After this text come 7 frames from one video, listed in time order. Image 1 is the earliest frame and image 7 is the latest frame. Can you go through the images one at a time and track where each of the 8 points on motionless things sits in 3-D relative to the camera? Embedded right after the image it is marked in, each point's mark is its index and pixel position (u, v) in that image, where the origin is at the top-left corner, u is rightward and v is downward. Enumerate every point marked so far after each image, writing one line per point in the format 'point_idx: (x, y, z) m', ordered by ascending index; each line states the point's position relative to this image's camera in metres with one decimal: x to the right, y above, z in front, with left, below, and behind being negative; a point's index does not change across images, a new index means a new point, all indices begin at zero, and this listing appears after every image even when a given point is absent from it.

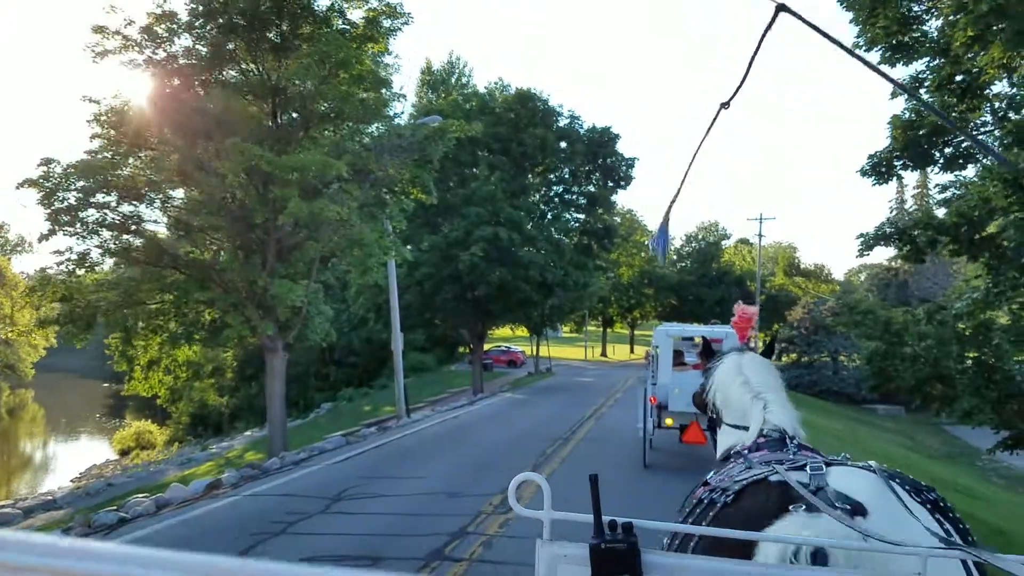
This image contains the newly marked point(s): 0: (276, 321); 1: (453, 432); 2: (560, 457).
0: (-5.0, -0.6, +17.1) m
1: (-1.2, -2.9, +17.0) m
2: (+0.9, -2.8, +14.3) m
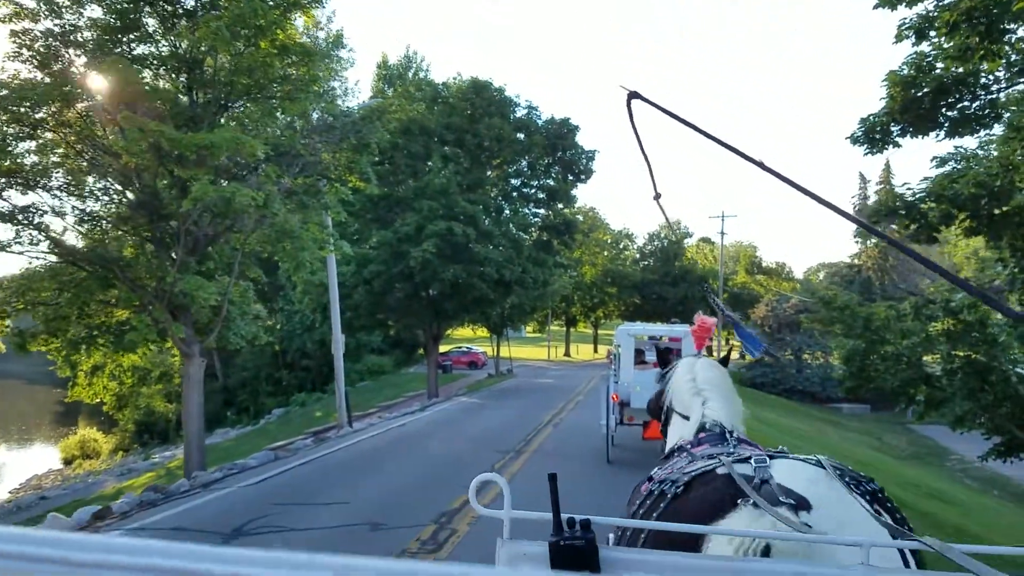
0: (-6.0, -0.6, +15.3) m
1: (-2.1, -2.9, +15.5) m
2: (0.0, -2.7, +12.8) m
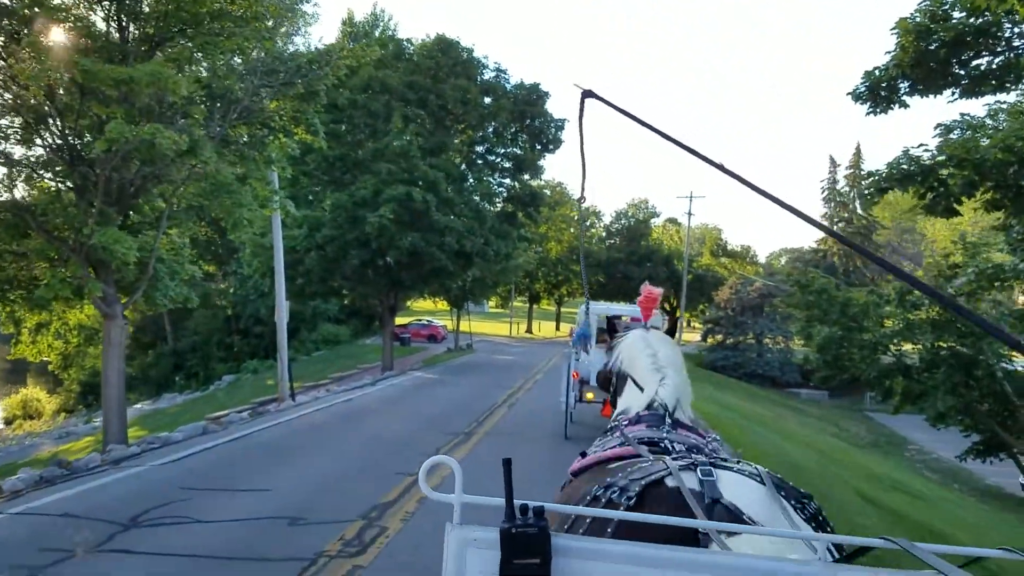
0: (-6.7, +0.2, +14.0) m
1: (-3.0, -2.3, +14.4) m
2: (-0.7, -2.3, +11.8) m
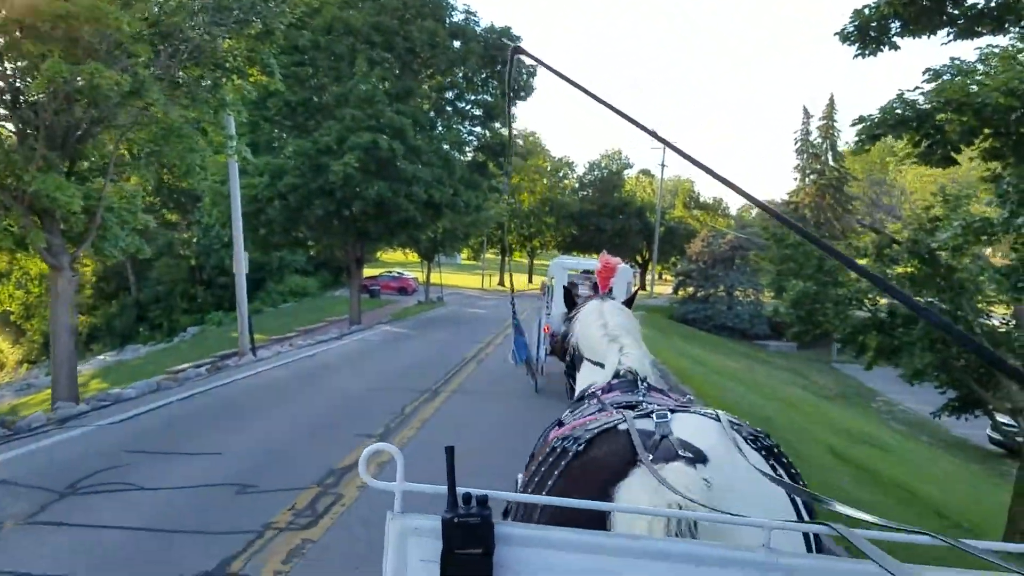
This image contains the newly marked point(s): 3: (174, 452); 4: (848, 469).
0: (-7.2, +1.0, +13.2) m
1: (-3.6, -1.5, +13.9) m
2: (-1.2, -1.6, +11.4) m
3: (-3.4, -1.7, +8.5) m
4: (+4.7, -2.6, +11.7) m
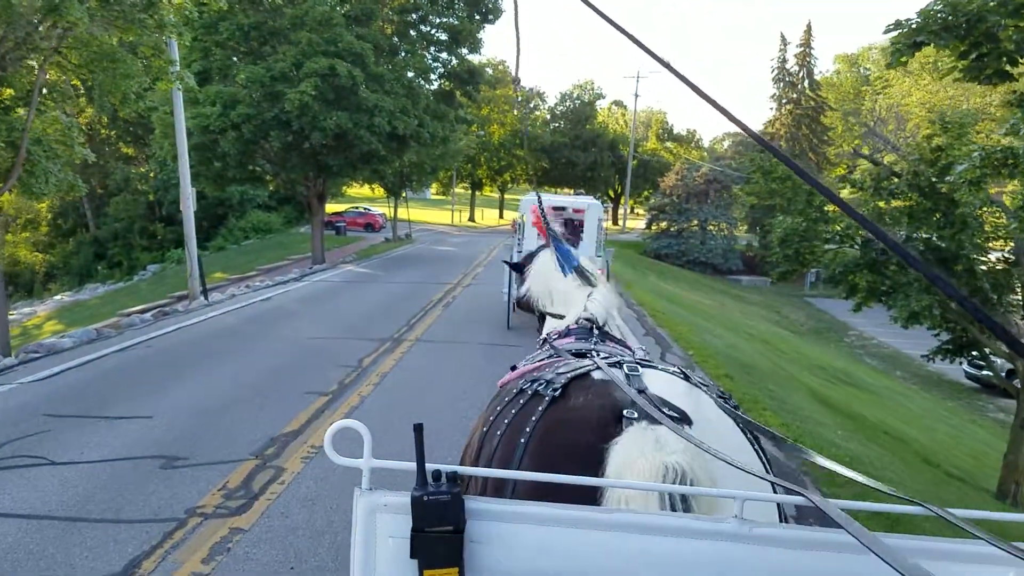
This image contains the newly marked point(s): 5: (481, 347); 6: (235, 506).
0: (-7.7, +1.8, +12.0) m
1: (-4.0, -0.5, +12.9) m
2: (-1.6, -0.9, +10.6) m
3: (-3.7, -1.2, +7.5) m
4: (+4.3, -1.7, +11.1) m
5: (-0.4, -0.8, +11.7) m
6: (-1.8, -1.4, +5.3) m
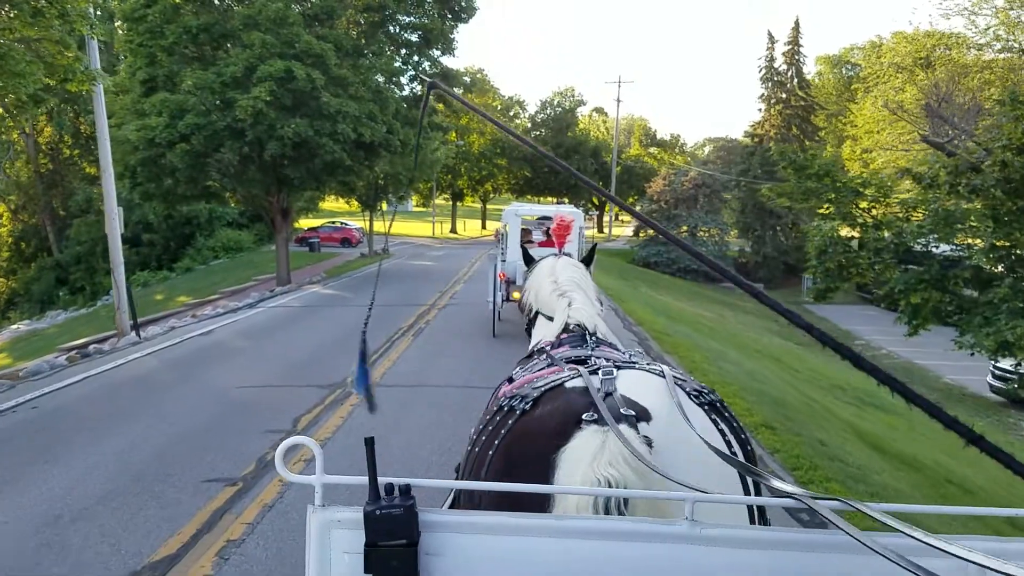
0: (-8.0, +1.3, +9.7) m
1: (-4.3, -1.0, +10.7) m
2: (-1.8, -1.2, +8.4) m
3: (-3.9, -1.5, +5.3) m
4: (+4.1, -2.0, +9.0) m
5: (-0.7, -1.2, +9.6) m
6: (-1.8, -1.7, +3.1) m
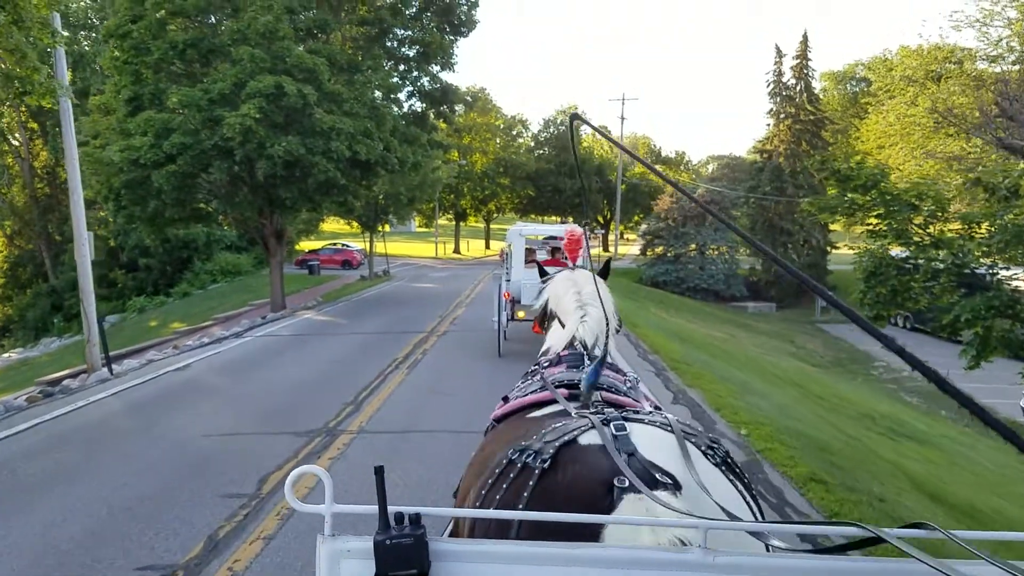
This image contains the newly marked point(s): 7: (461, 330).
0: (-8.0, +0.9, +8.7) m
1: (-4.2, -1.4, +9.6) m
2: (-1.7, -1.5, +7.2) m
3: (-3.9, -1.8, +4.2) m
4: (+4.2, -2.2, +7.8) m
5: (-0.6, -1.5, +8.5) m
6: (-1.8, -1.9, +2.0) m
7: (-1.1, -0.9, +17.4) m
